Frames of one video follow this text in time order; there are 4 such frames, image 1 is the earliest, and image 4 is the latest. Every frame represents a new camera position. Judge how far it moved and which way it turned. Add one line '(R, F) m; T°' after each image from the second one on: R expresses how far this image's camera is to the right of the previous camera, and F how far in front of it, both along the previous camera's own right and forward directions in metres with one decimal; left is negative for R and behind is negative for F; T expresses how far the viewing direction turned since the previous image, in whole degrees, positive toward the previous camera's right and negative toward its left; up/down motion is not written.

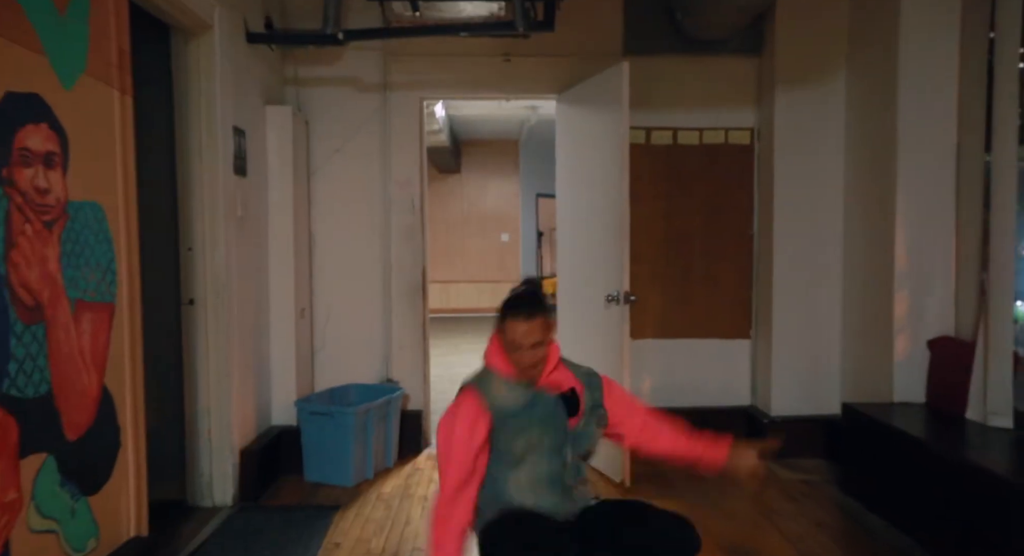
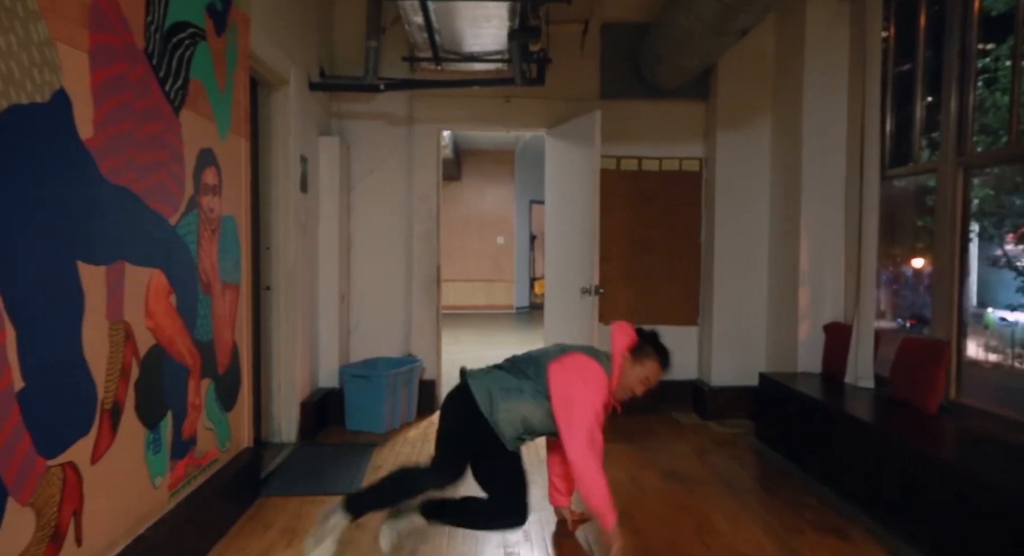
(0.0, -0.9) m; +1°
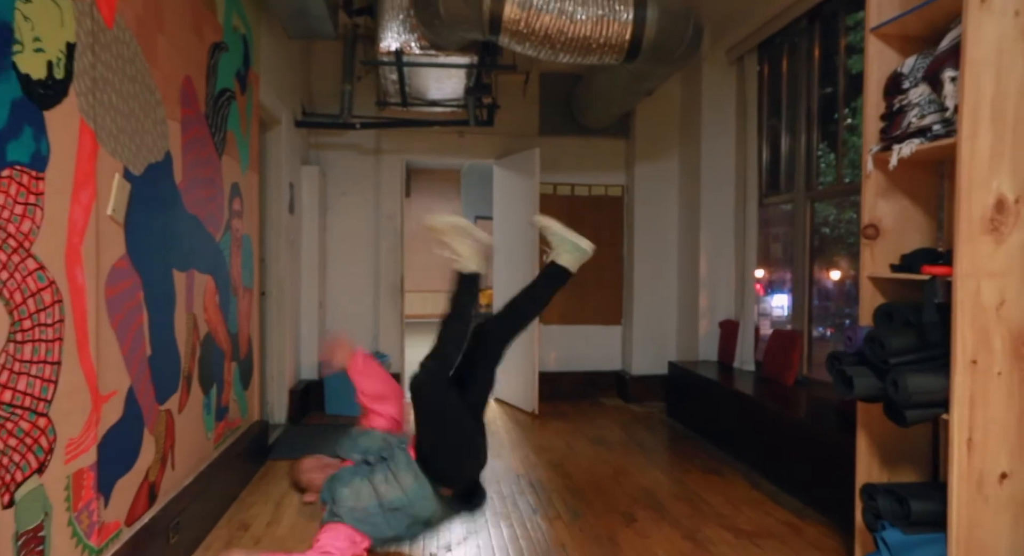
(-0.1, -0.8) m; +5°
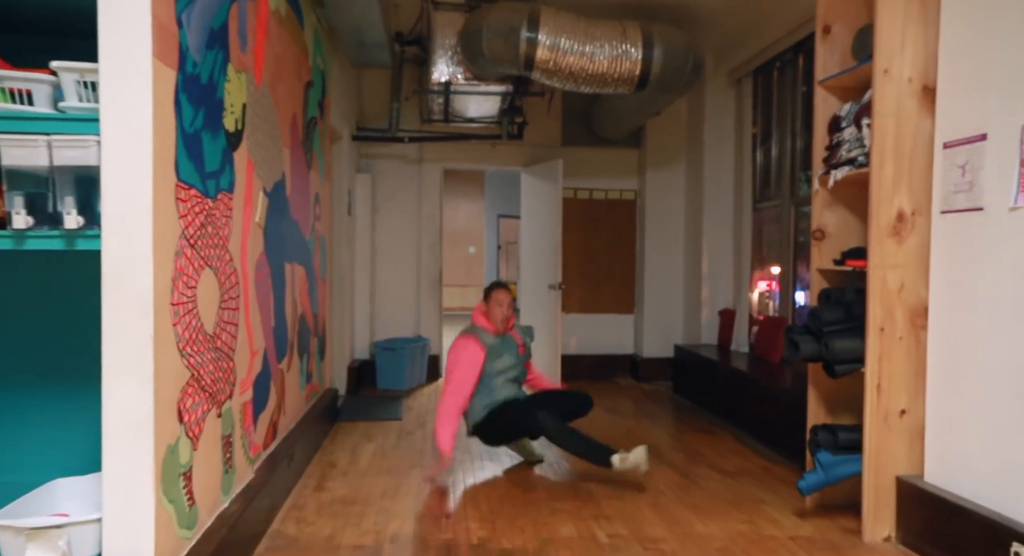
(-0.1, -0.7) m; -2°
